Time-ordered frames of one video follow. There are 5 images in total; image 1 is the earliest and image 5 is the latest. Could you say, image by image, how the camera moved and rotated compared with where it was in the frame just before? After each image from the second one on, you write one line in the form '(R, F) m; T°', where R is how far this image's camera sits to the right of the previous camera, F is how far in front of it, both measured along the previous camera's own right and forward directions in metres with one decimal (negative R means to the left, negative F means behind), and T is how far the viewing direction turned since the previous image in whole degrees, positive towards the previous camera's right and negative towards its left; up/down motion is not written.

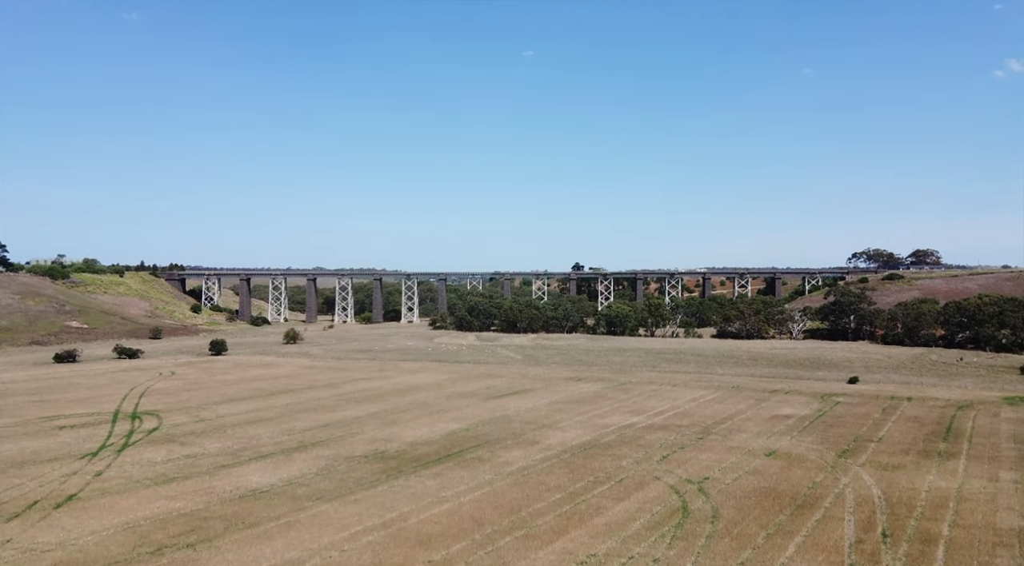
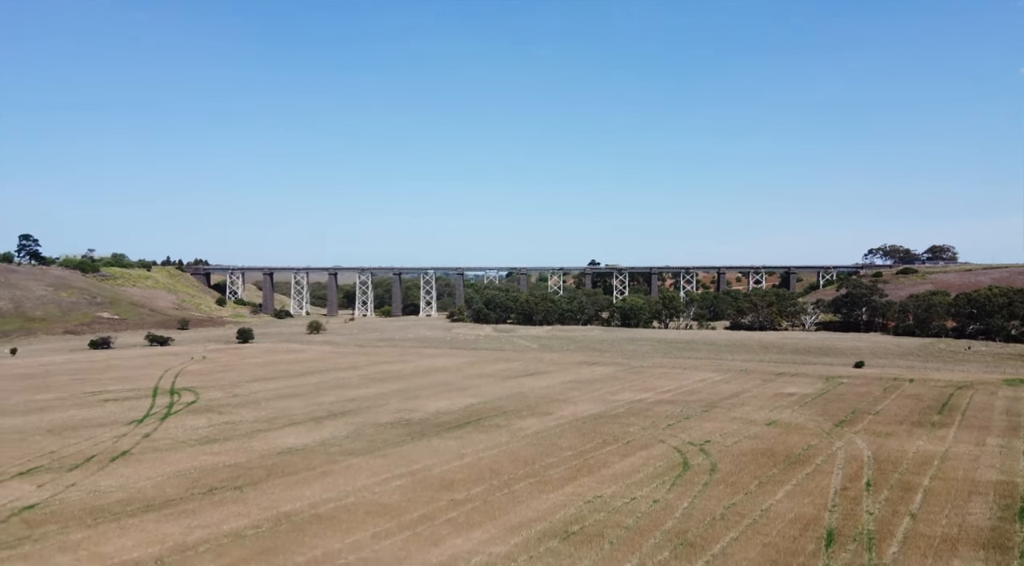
(+0.1, -1.9) m; -1°
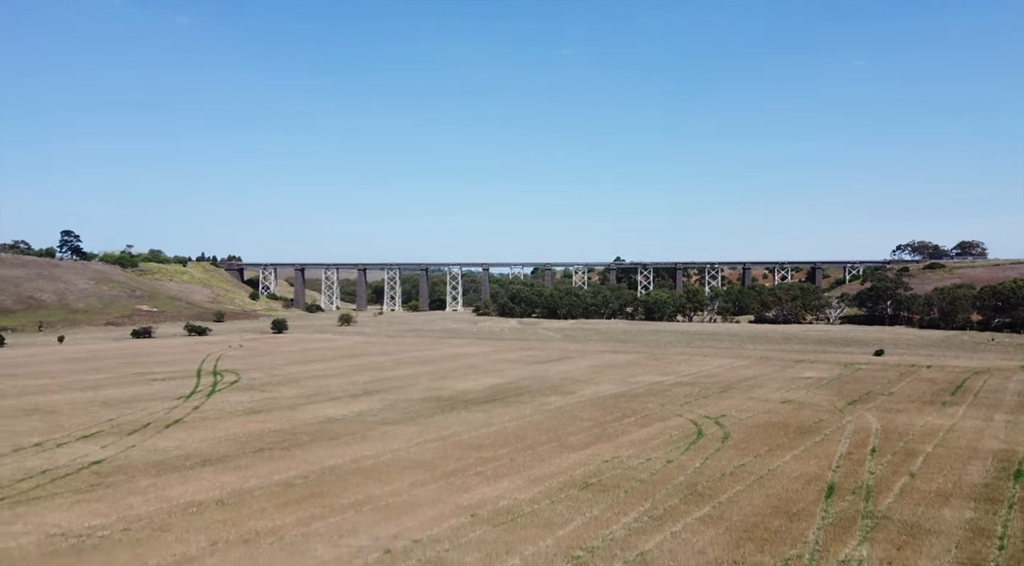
(0.0, -1.5) m; -2°
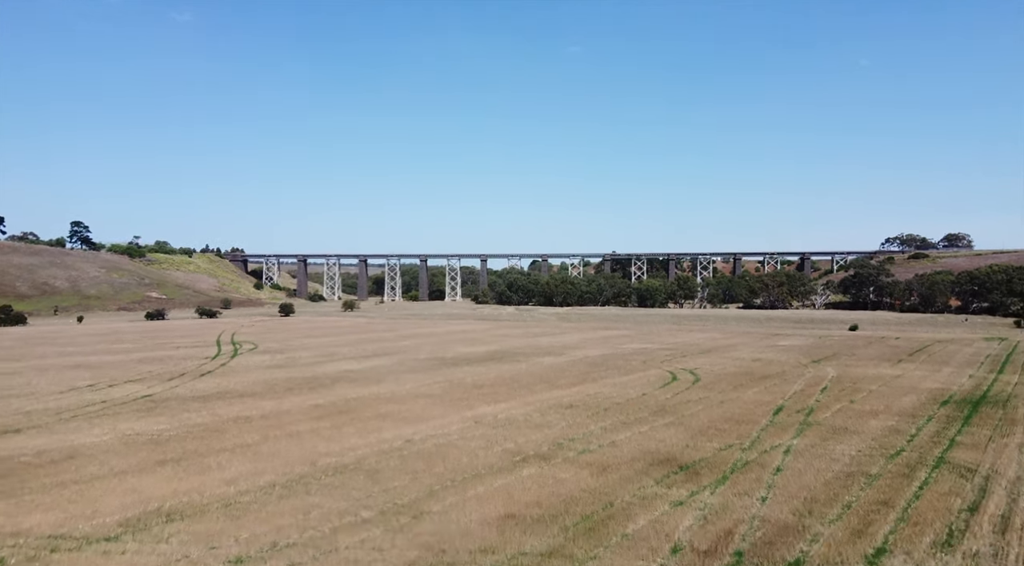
(0.0, -3.1) m; 0°
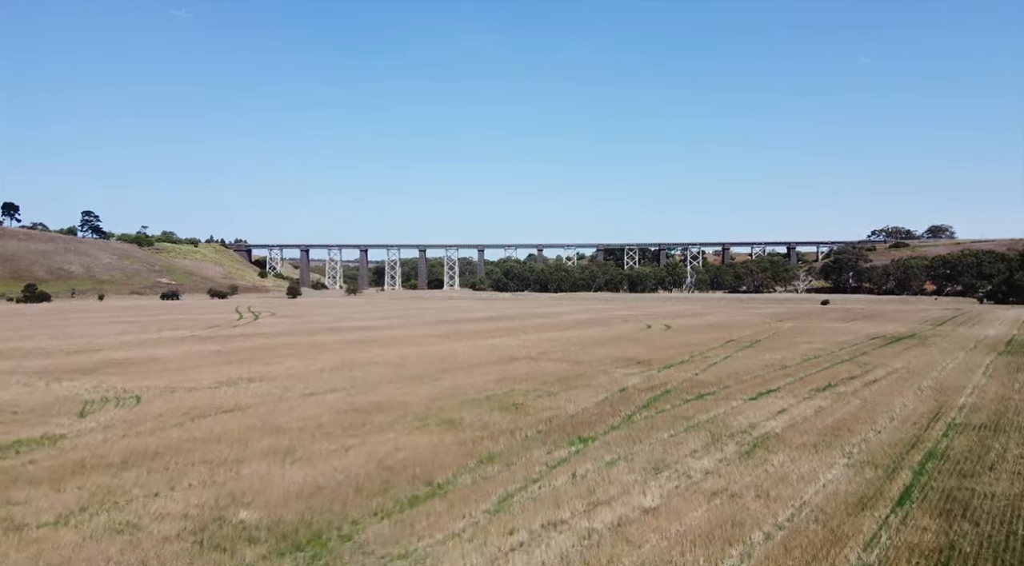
(+0.1, -3.9) m; 0°
